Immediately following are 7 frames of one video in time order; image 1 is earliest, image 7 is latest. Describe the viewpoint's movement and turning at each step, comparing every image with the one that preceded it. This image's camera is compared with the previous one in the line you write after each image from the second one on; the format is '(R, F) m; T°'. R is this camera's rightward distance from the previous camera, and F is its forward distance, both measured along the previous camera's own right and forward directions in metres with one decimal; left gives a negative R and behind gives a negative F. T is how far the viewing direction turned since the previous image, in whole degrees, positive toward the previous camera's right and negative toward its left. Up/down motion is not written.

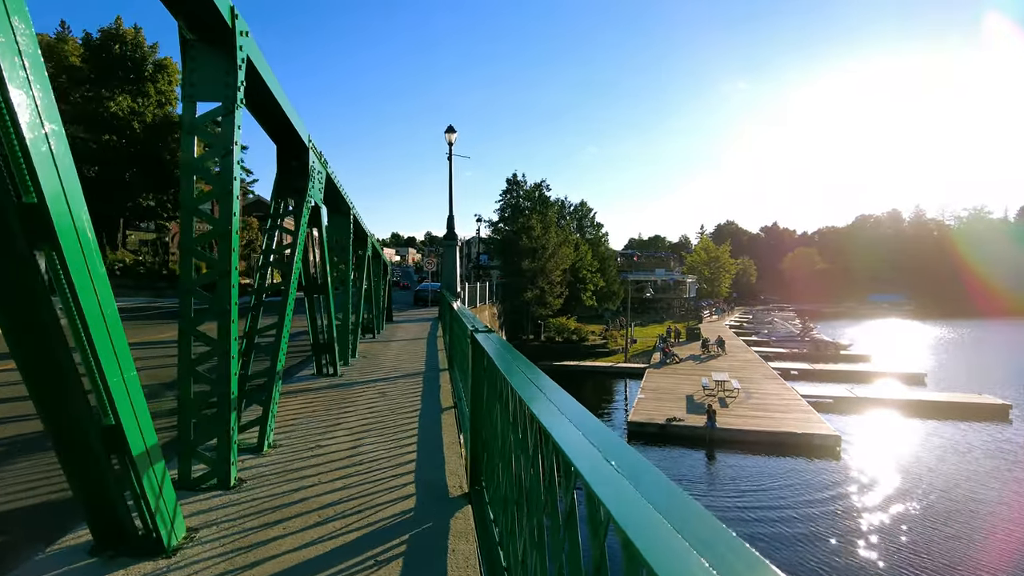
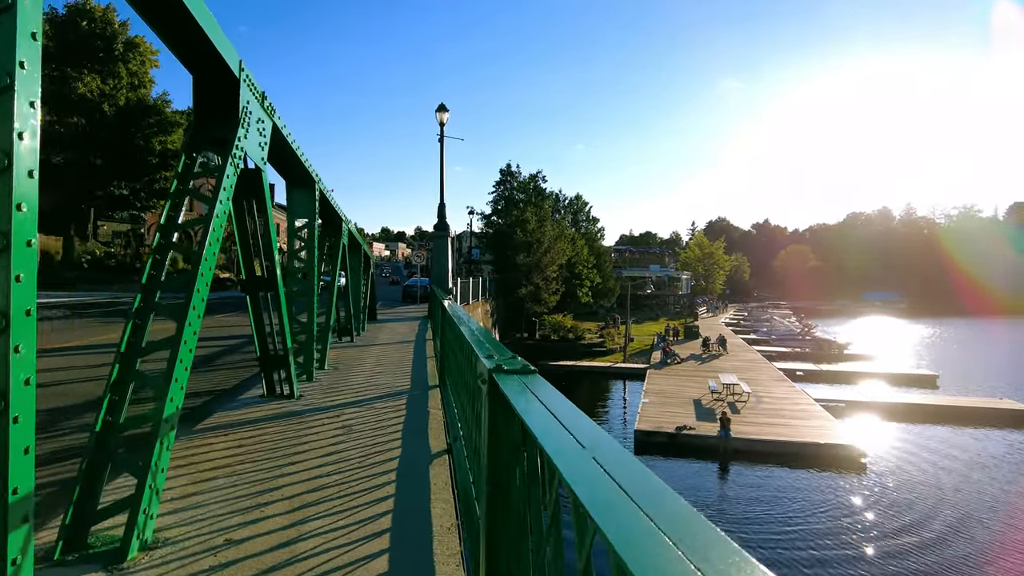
(-0.2, +2.0) m; +1°
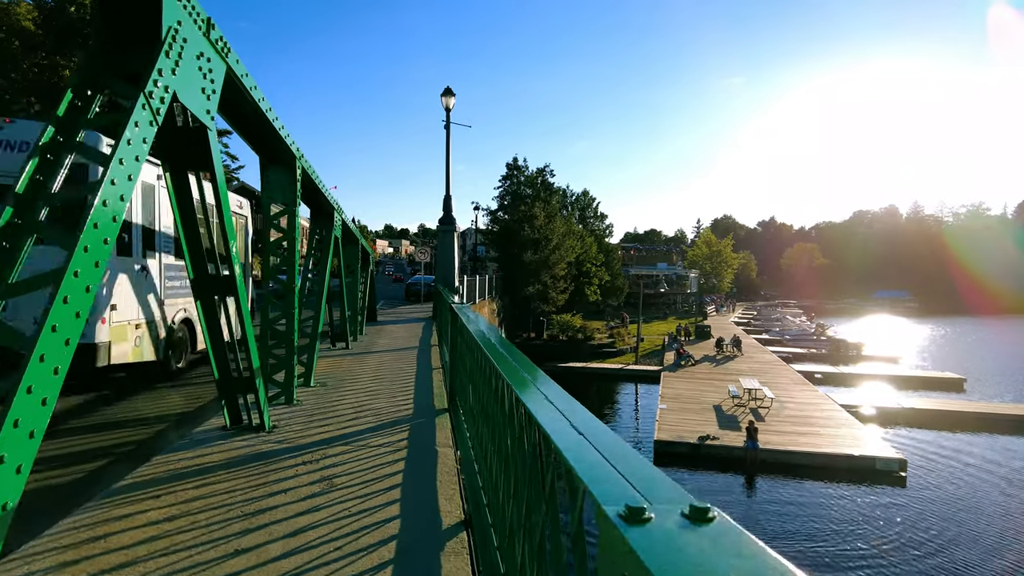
(-0.2, +1.5) m; 0°
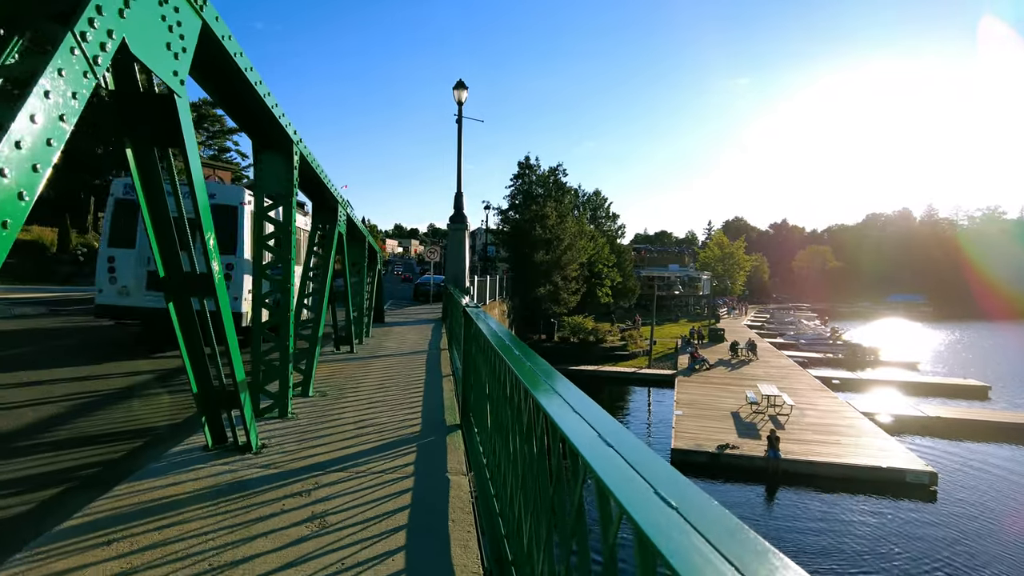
(-0.1, +0.7) m; -1°
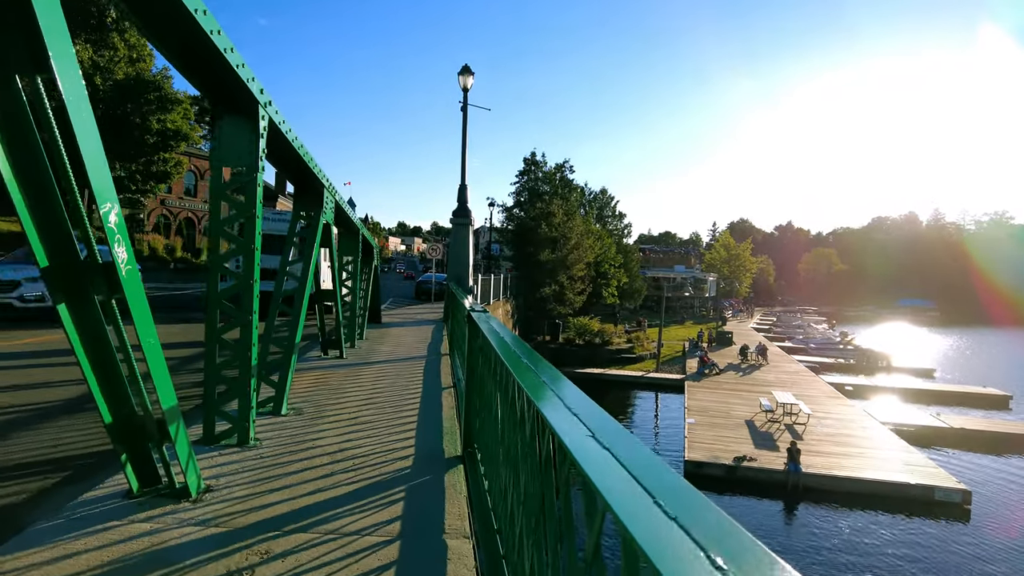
(-0.1, +1.1) m; 0°
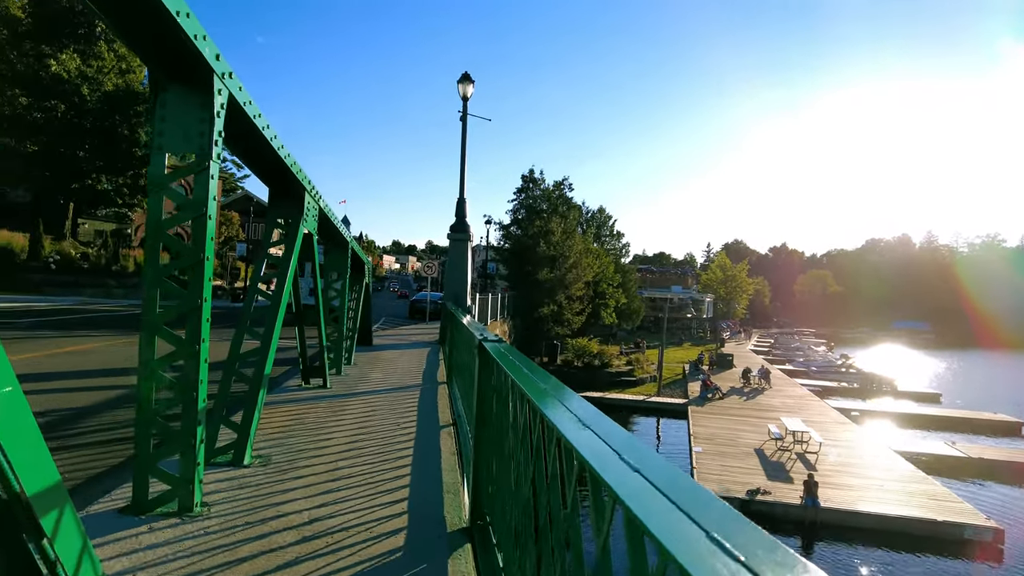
(-0.2, +1.0) m; +1°
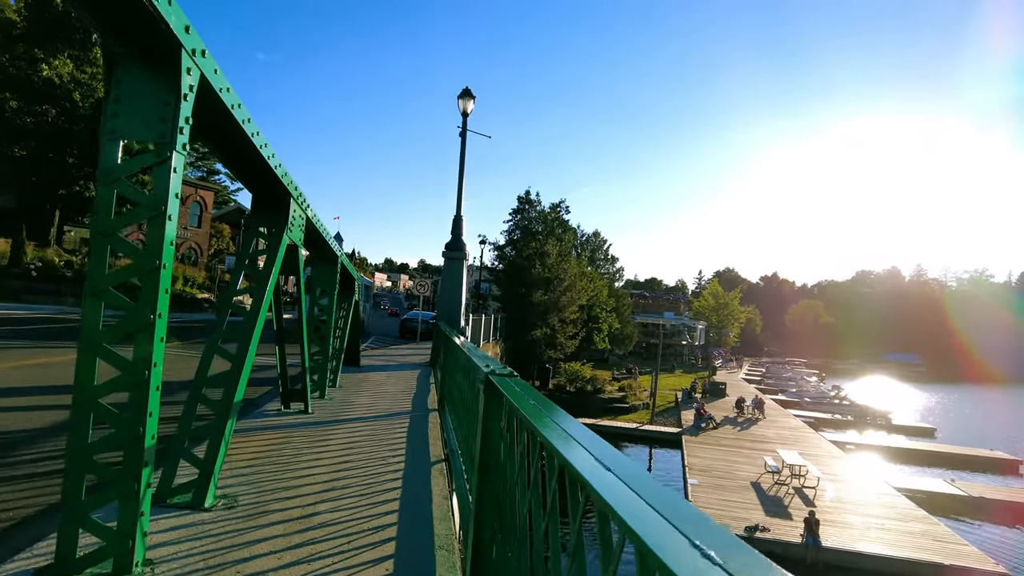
(-0.1, +0.6) m; +1°
